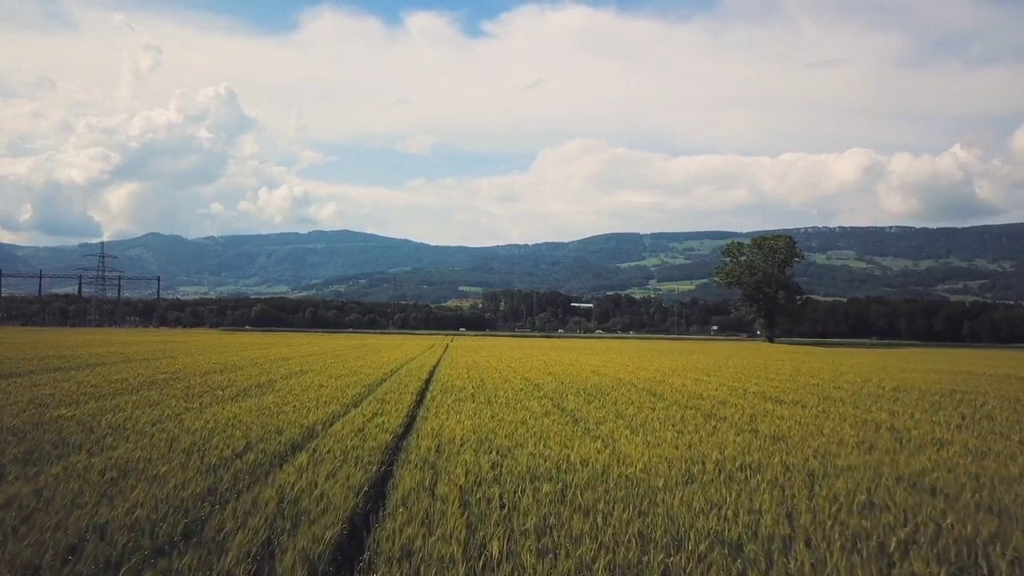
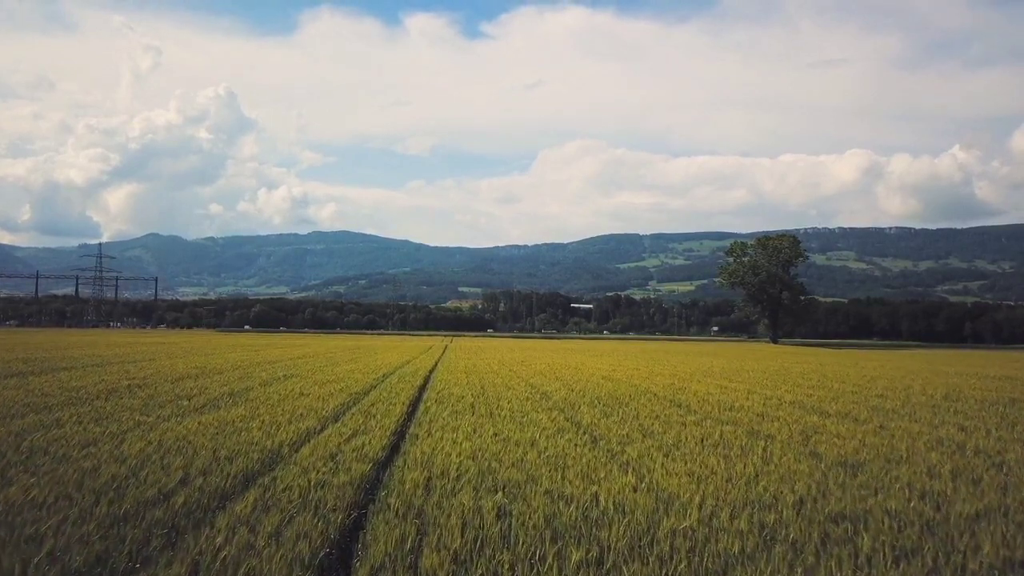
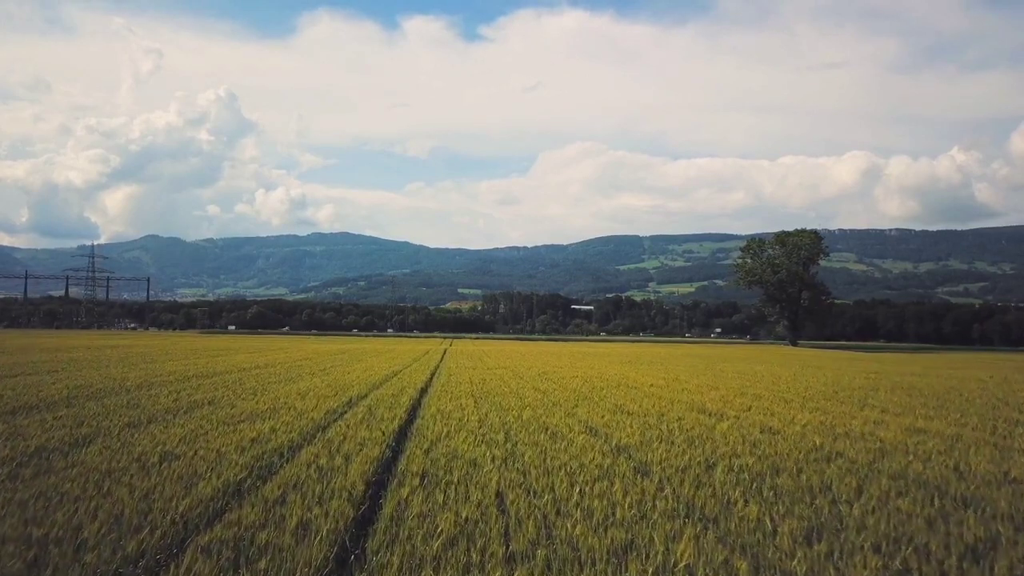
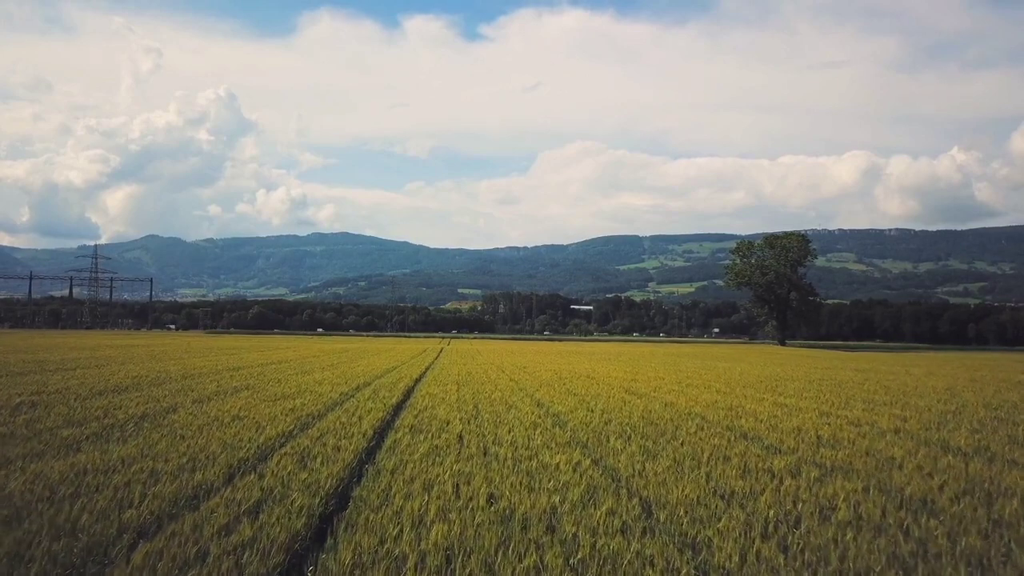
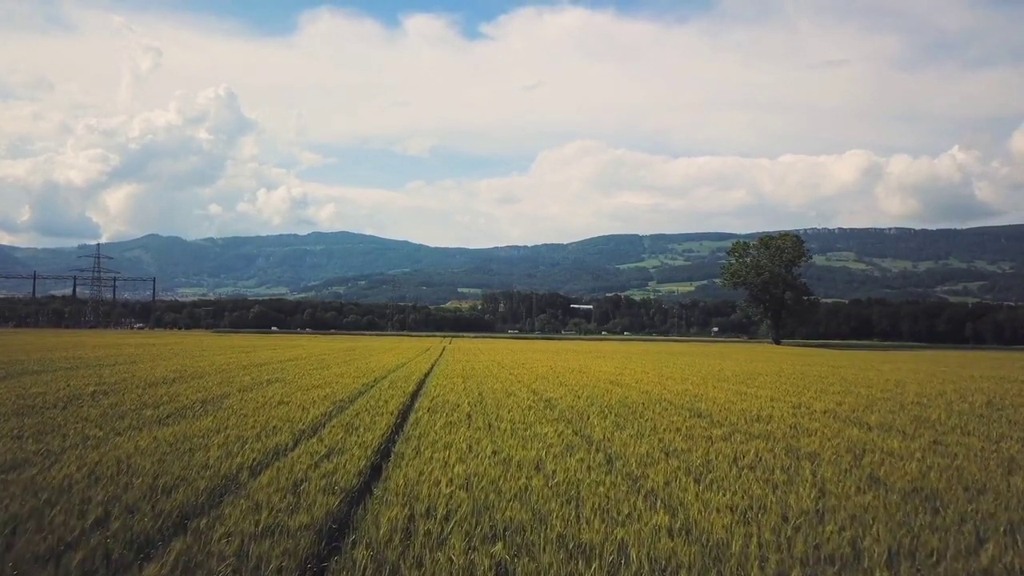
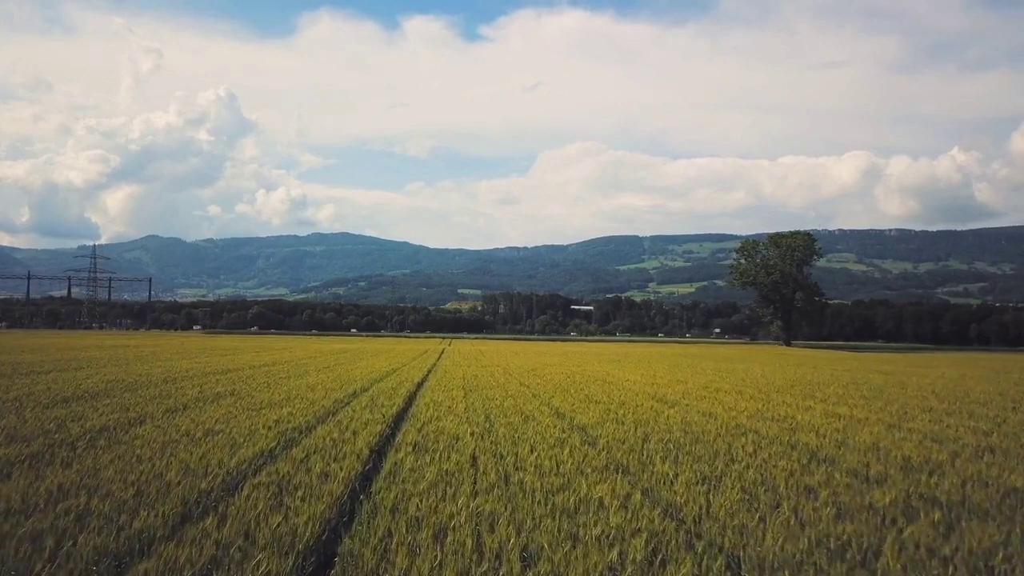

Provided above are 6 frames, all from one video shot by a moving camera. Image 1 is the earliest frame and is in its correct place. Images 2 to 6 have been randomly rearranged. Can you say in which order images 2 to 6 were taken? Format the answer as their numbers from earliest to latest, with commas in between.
2, 5, 4, 6, 3
